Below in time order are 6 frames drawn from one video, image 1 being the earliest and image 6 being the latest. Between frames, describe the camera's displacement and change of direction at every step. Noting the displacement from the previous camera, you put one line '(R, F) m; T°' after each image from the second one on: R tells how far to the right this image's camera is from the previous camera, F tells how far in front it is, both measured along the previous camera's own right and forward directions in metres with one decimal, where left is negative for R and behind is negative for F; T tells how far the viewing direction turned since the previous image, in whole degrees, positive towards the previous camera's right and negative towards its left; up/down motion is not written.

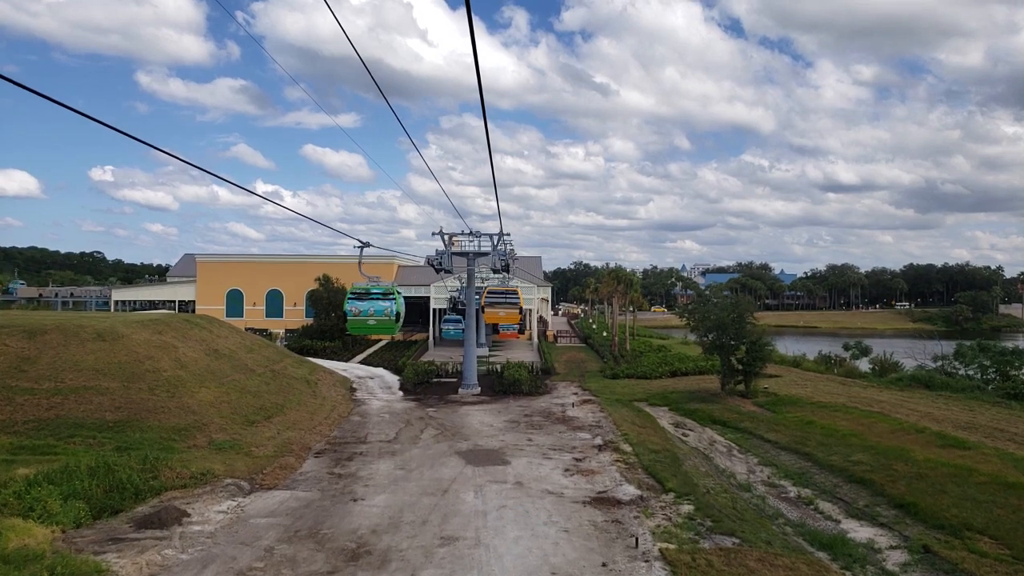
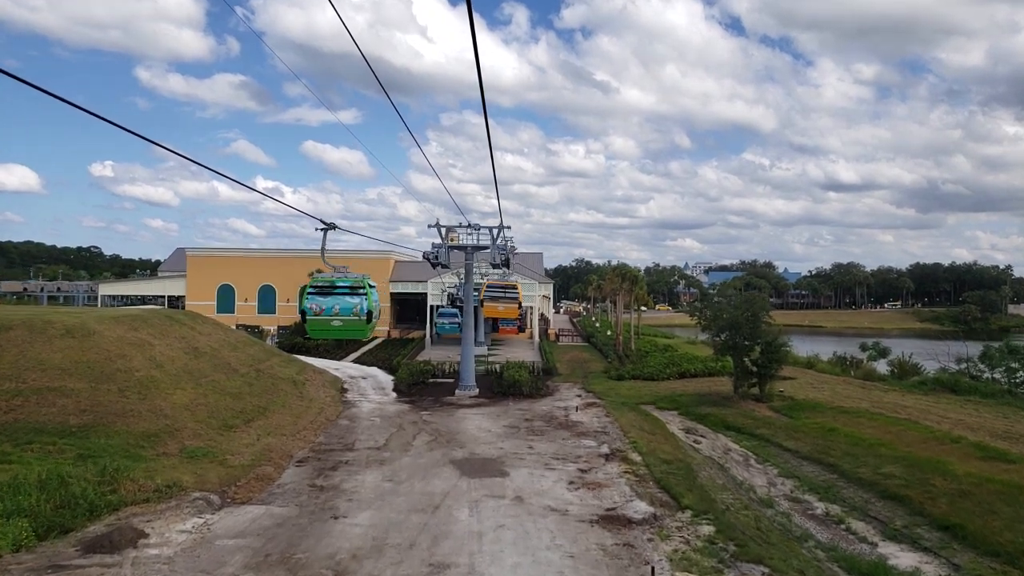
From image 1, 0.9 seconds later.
(0.0, +1.6) m; 0°
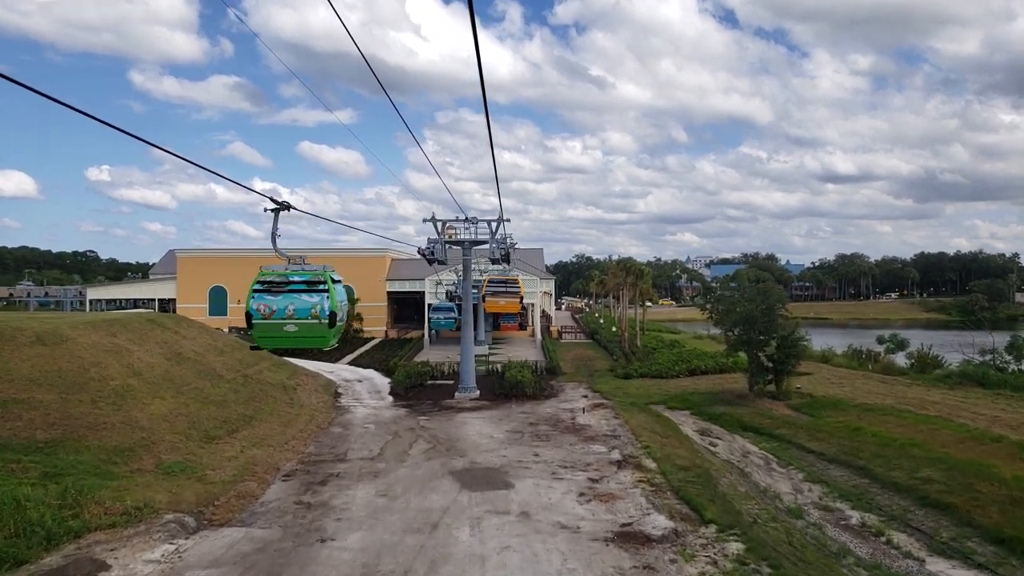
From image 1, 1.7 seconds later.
(0.0, +1.4) m; 0°
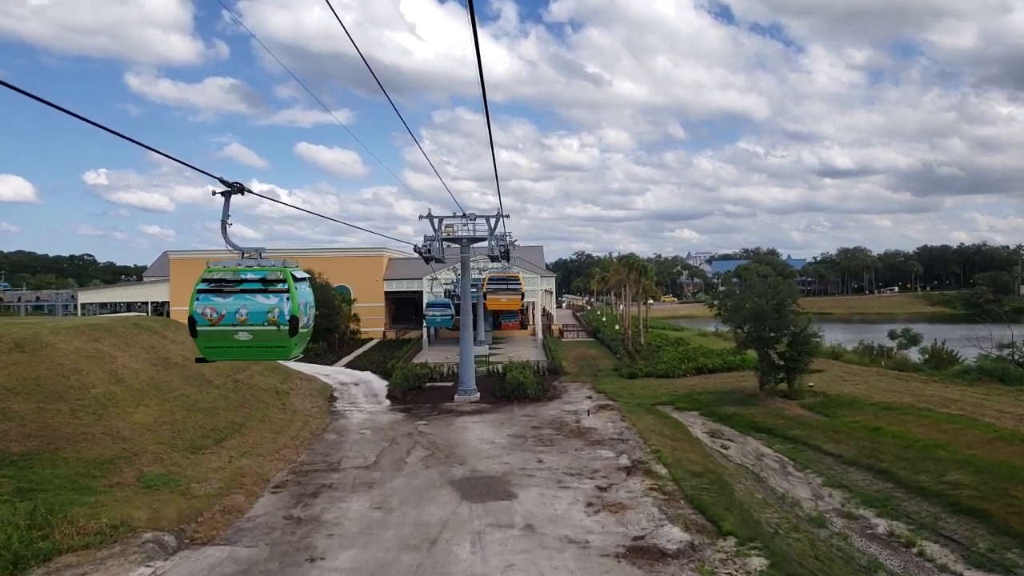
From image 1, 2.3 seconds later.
(0.0, +0.9) m; 0°
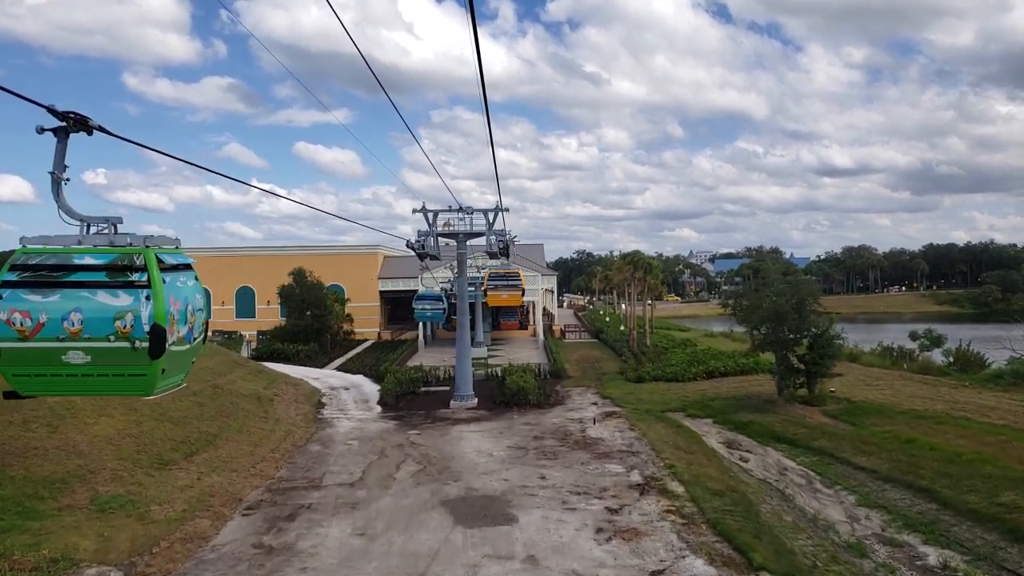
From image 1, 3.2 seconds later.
(0.0, +1.6) m; 0°
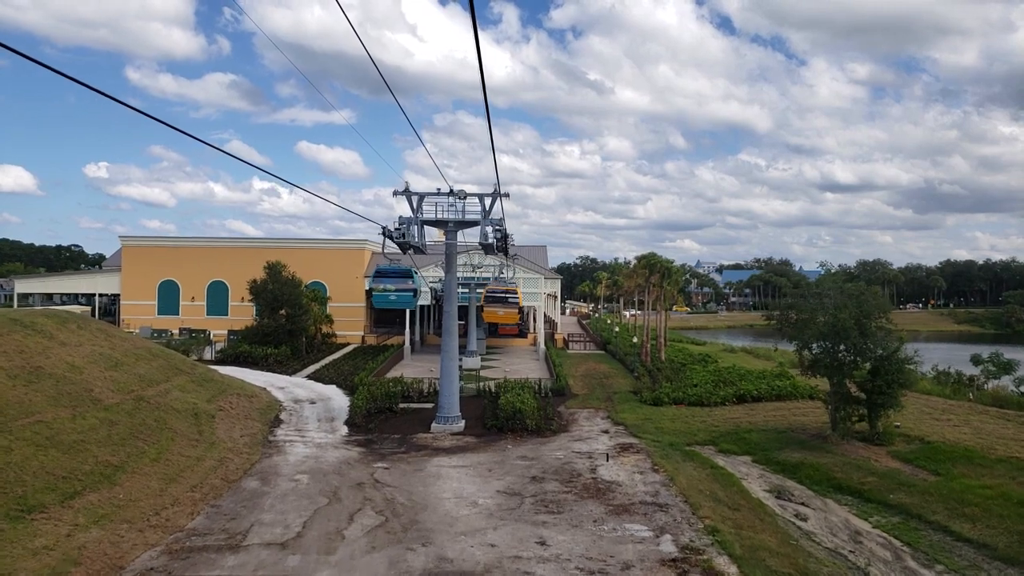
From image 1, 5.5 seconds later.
(+0.1, +4.0) m; 0°
